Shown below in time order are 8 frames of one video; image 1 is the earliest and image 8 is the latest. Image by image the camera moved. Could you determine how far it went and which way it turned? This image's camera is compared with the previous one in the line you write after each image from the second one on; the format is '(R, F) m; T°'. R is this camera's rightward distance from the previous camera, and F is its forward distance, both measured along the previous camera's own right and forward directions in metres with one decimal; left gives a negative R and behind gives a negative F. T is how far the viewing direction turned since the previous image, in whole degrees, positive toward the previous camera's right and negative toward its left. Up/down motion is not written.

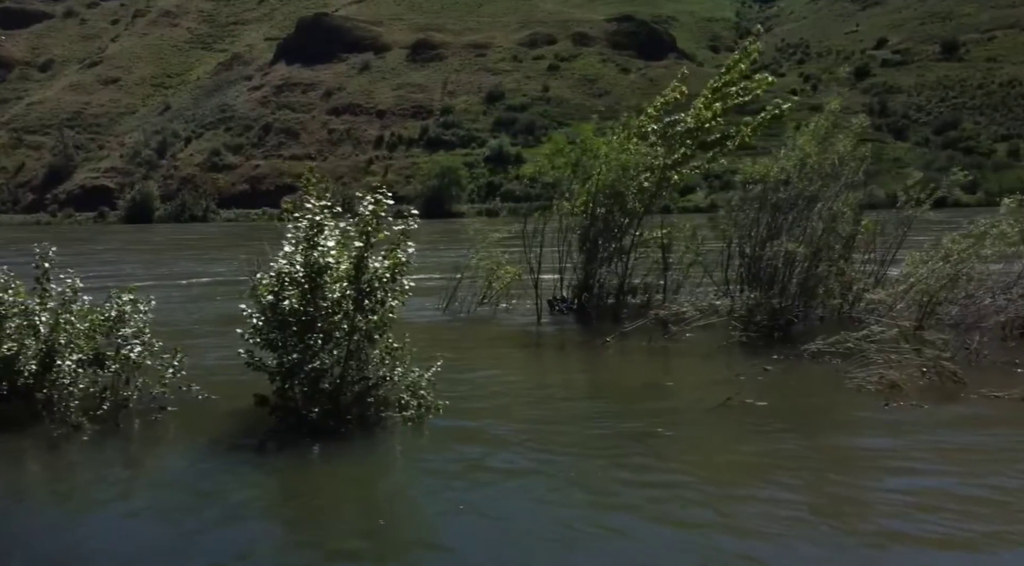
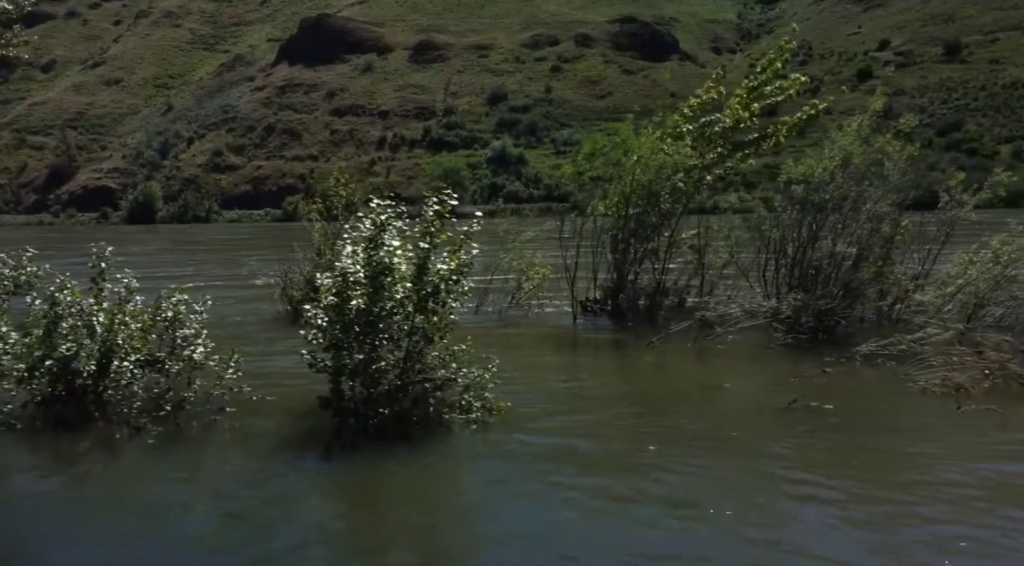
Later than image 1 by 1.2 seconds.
(-0.6, +0.1) m; 0°
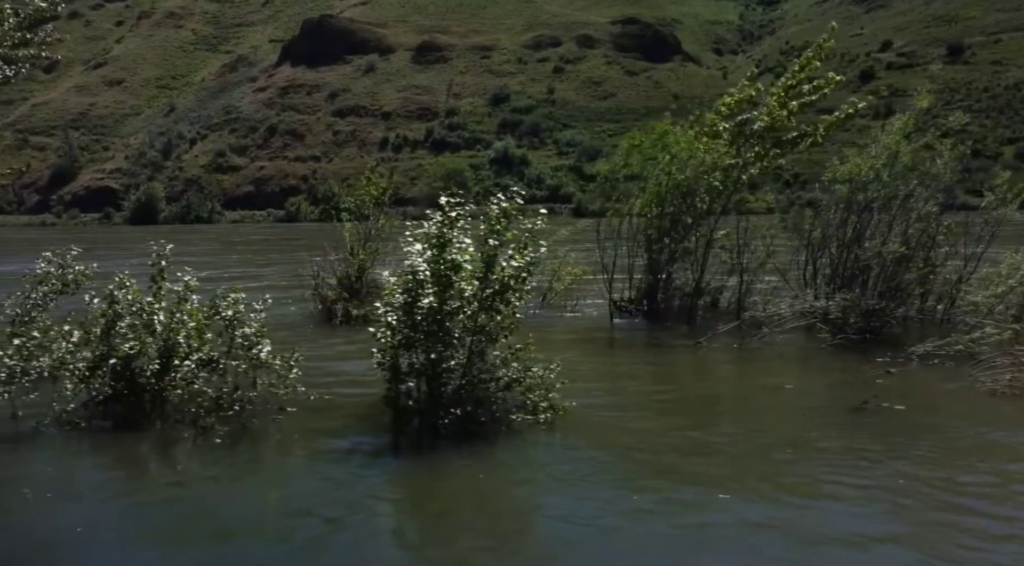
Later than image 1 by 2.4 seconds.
(-0.6, +0.1) m; 0°
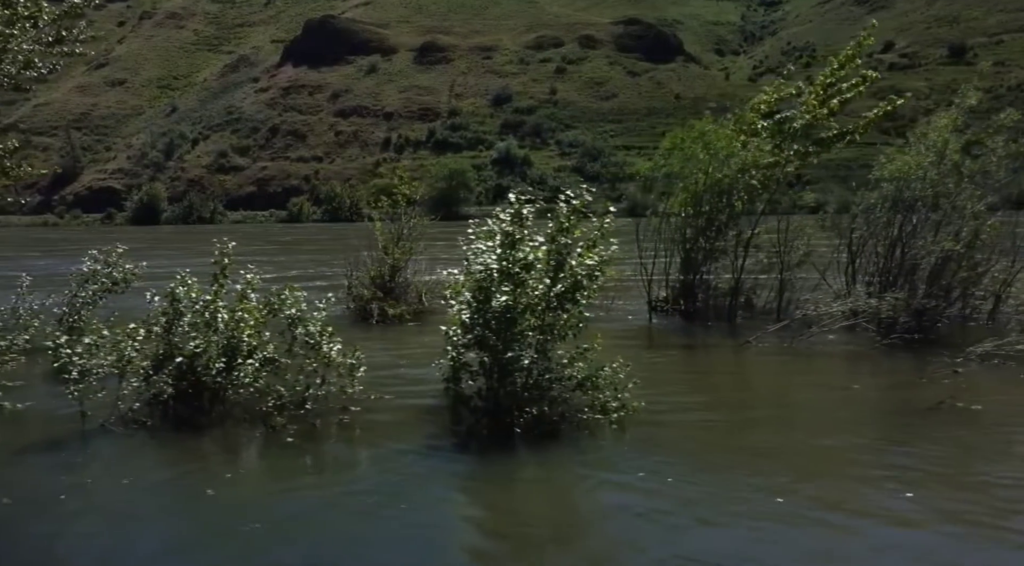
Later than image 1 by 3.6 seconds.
(-0.6, +0.1) m; 0°
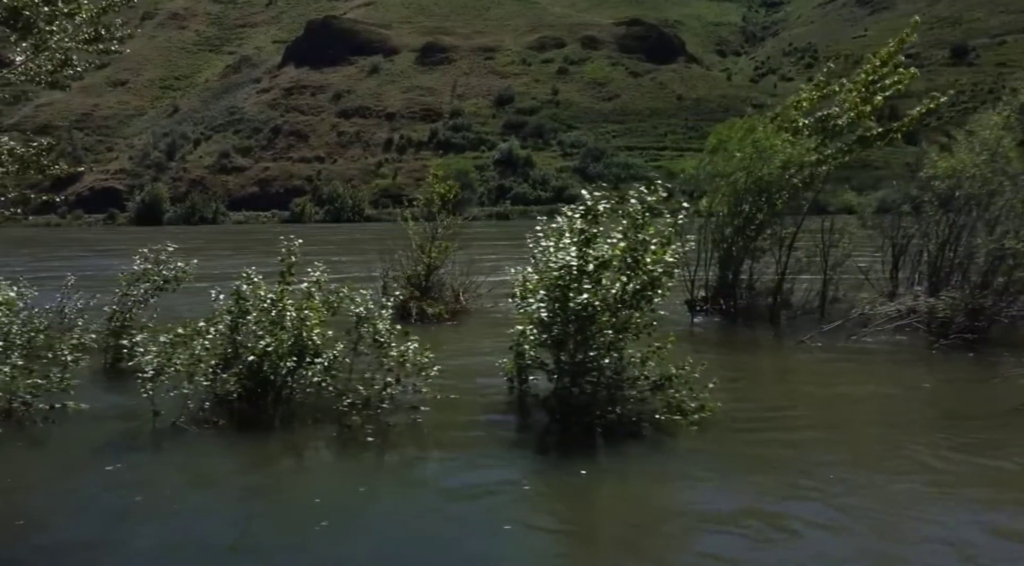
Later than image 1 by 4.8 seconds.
(-0.6, +0.1) m; 0°
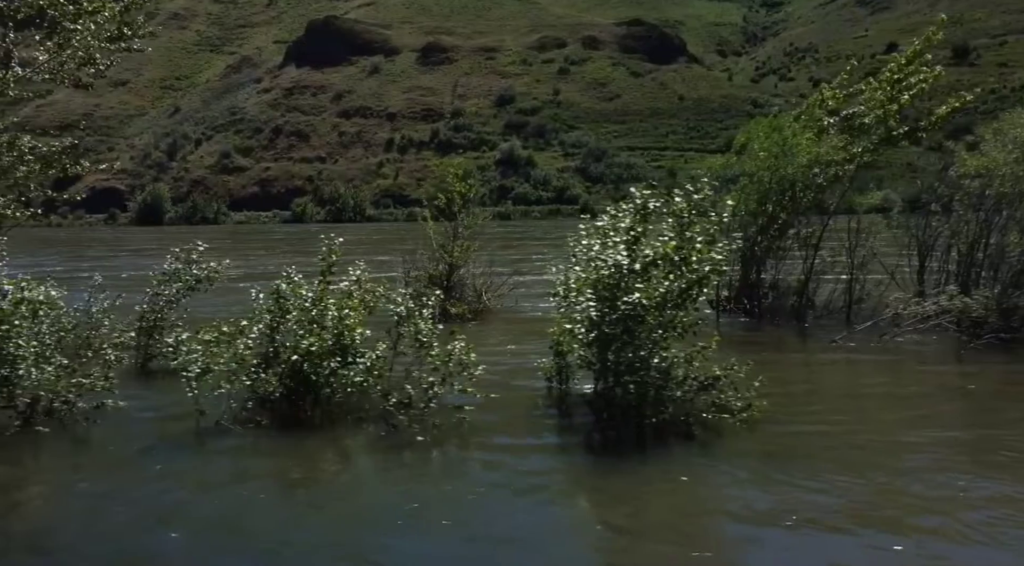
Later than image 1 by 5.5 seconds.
(-0.4, +0.1) m; 0°
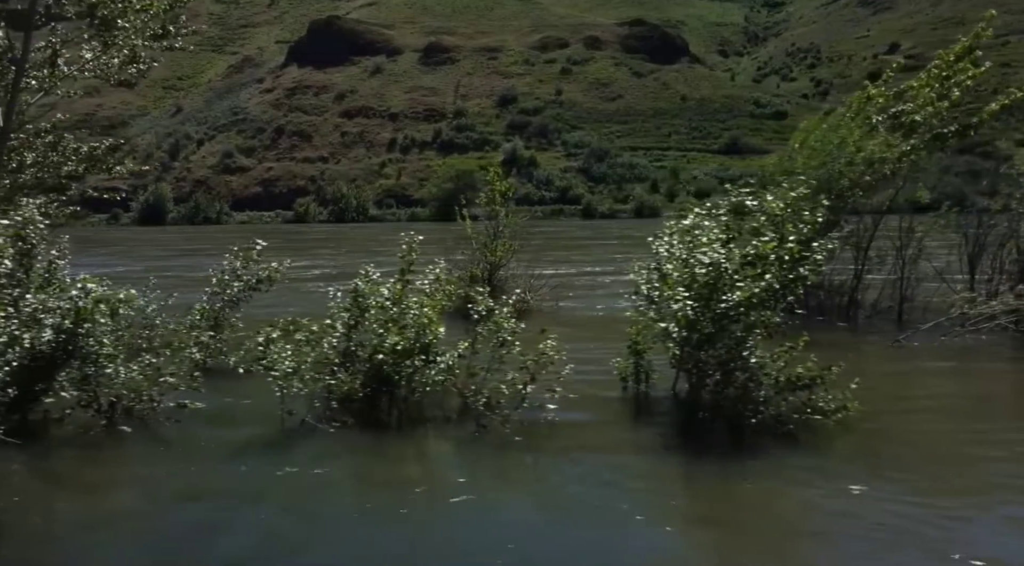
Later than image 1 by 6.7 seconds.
(-0.7, +0.1) m; 0°
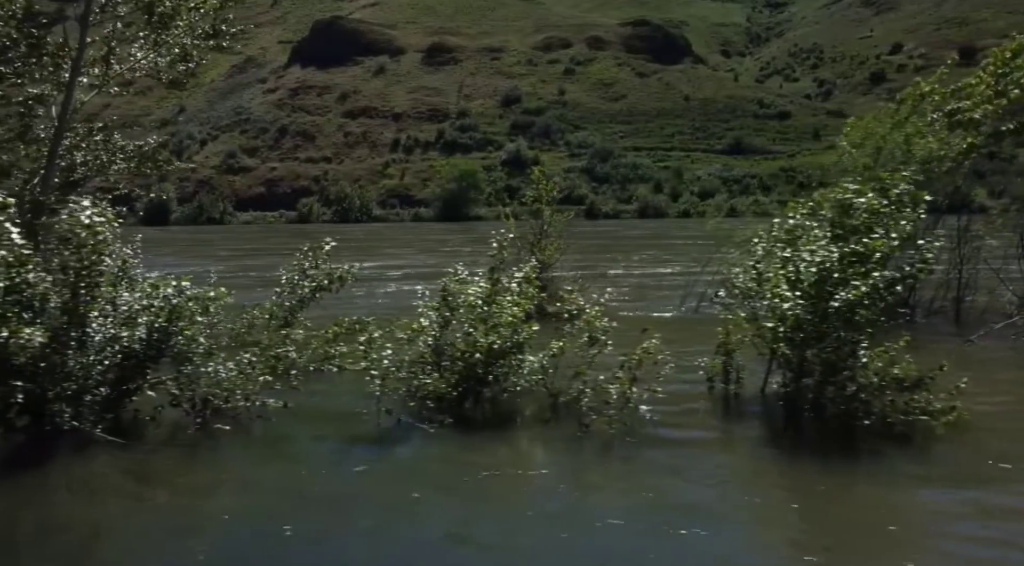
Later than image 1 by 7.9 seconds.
(-0.8, +0.1) m; -1°
